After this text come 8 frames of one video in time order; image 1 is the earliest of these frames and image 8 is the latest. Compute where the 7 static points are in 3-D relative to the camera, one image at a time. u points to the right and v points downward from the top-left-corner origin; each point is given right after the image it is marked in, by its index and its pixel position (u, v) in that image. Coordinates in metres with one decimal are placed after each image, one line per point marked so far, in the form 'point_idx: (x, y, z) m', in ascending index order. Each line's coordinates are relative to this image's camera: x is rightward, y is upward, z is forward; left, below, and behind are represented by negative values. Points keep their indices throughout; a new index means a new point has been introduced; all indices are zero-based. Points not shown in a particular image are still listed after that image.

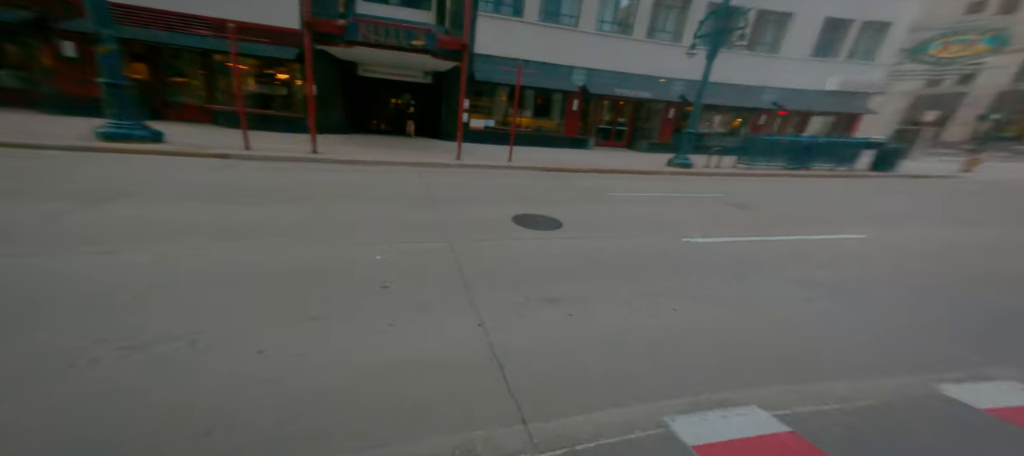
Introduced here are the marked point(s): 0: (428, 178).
0: (-1.5, +1.0, +7.8) m
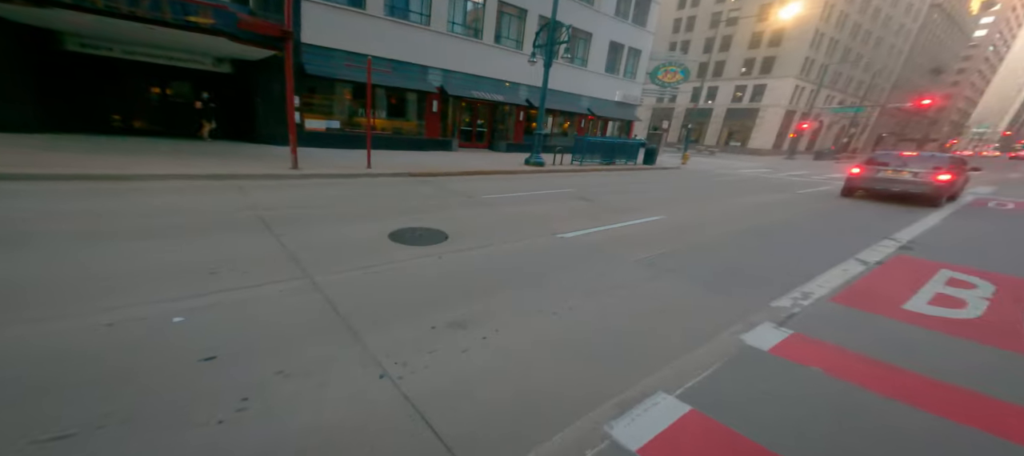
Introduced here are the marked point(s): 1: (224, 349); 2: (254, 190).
0: (-4.3, +0.5, +6.1) m
1: (-1.7, -0.7, +2.2) m
2: (-4.5, +0.6, +6.4) m
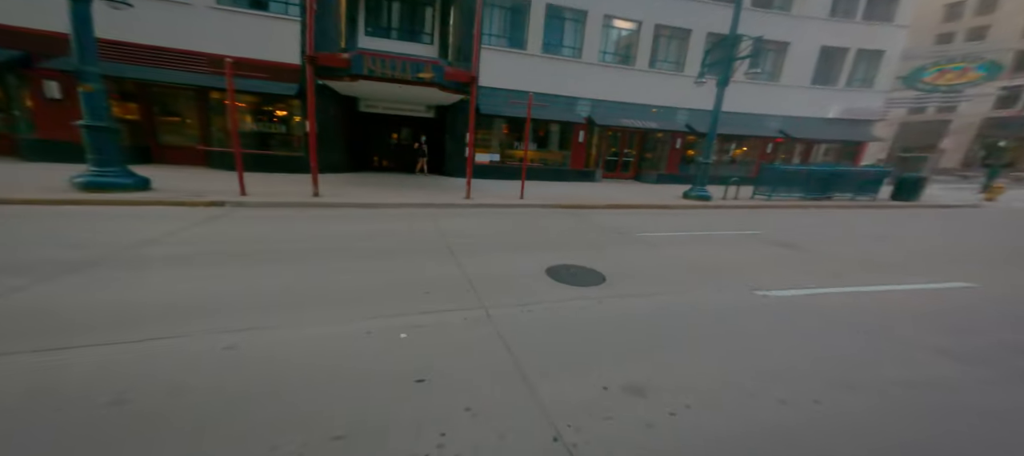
0: (-1.5, +0.1, +7.1) m
1: (-0.6, -1.0, +2.4) m
2: (-1.5, +0.2, +7.5) m
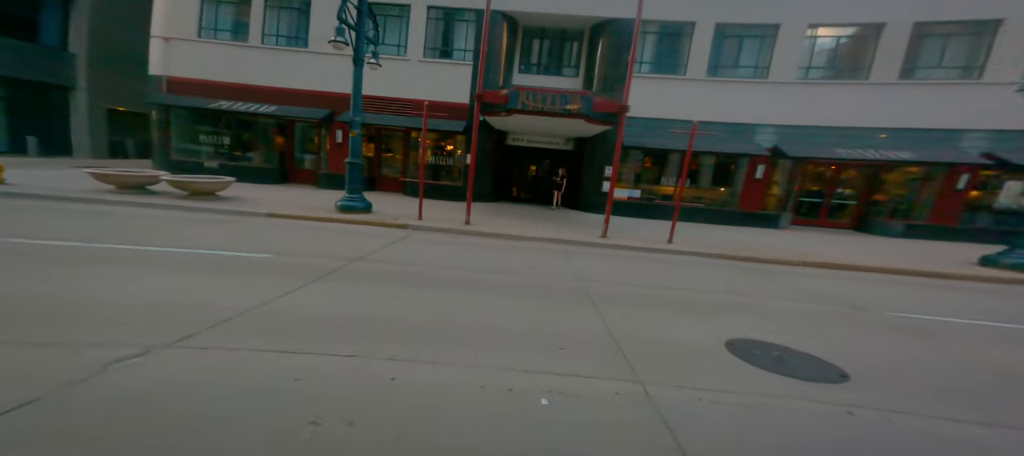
0: (+1.2, -0.6, +6.6) m
1: (+0.3, -1.3, +1.9) m
2: (+1.3, -0.5, +7.0) m
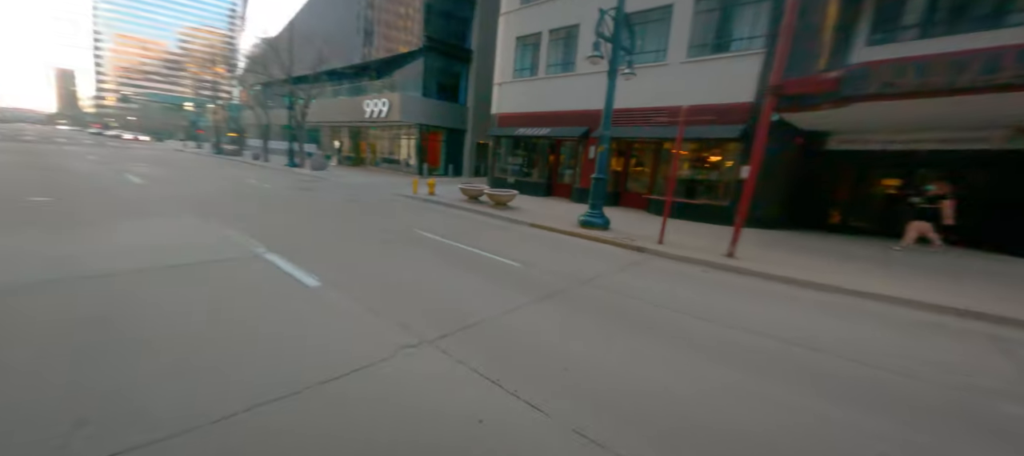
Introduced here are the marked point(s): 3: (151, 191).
0: (+4.4, -1.2, +3.9) m
1: (+0.8, -1.6, +0.6) m
2: (+4.7, -1.2, +4.1) m
3: (-10.4, +1.3, +11.0) m
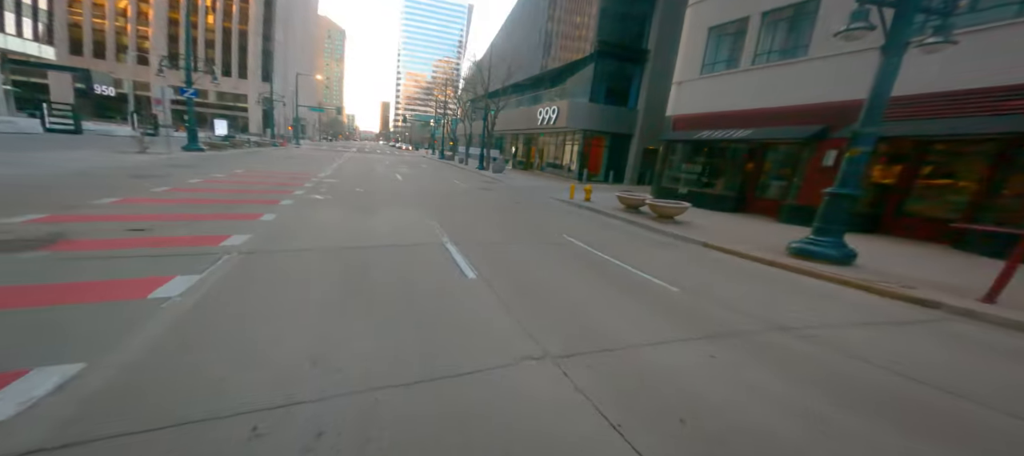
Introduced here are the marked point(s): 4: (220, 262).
0: (+5.2, -1.8, +1.4) m
1: (+0.5, -1.7, 0.0) m
2: (+5.5, -1.8, +1.4) m
3: (-4.8, +1.7, +14.2) m
4: (-4.1, -0.4, +4.9) m
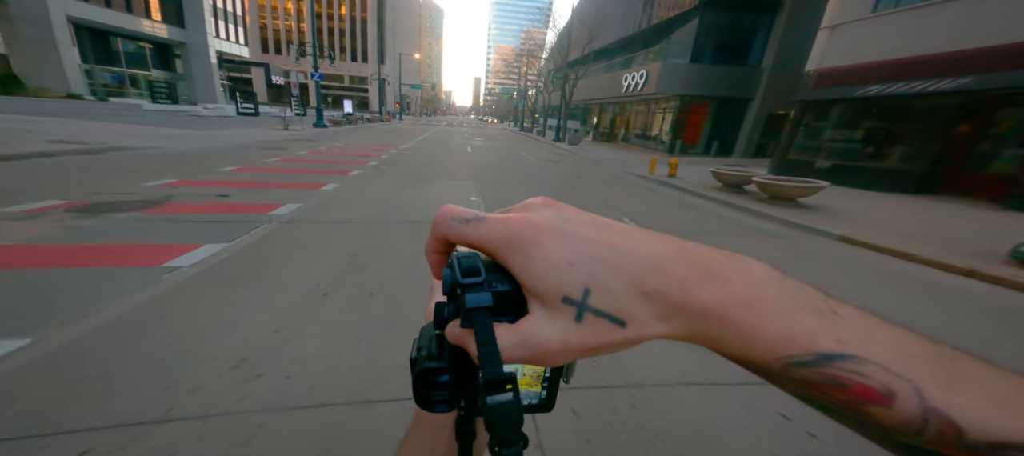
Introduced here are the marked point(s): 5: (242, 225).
0: (+4.6, -2.0, -0.6) m
1: (-0.3, -1.8, -0.8) m
2: (+5.0, -2.0, -0.6) m
3: (-1.9, +2.7, +14.0) m
4: (-3.5, 0.0, +5.0) m
5: (-3.7, +0.1, +5.2) m
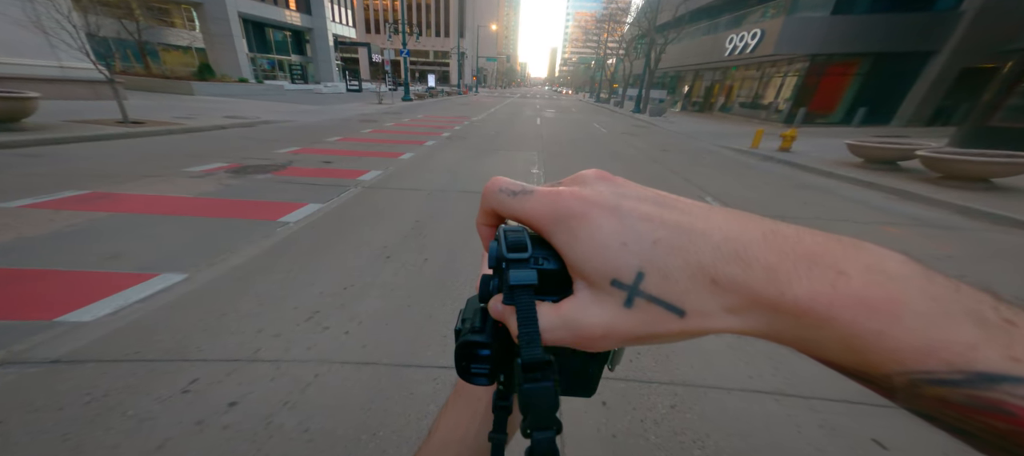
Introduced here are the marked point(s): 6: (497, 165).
0: (+4.2, -2.3, -1.3) m
1: (-0.6, -1.8, -0.6) m
2: (+4.5, -2.3, -1.4) m
3: (+0.8, +3.7, +13.8) m
4: (-2.6, +0.5, +5.5) m
5: (-2.8, +0.6, +5.7) m
6: (-0.7, +1.4, +7.7) m
